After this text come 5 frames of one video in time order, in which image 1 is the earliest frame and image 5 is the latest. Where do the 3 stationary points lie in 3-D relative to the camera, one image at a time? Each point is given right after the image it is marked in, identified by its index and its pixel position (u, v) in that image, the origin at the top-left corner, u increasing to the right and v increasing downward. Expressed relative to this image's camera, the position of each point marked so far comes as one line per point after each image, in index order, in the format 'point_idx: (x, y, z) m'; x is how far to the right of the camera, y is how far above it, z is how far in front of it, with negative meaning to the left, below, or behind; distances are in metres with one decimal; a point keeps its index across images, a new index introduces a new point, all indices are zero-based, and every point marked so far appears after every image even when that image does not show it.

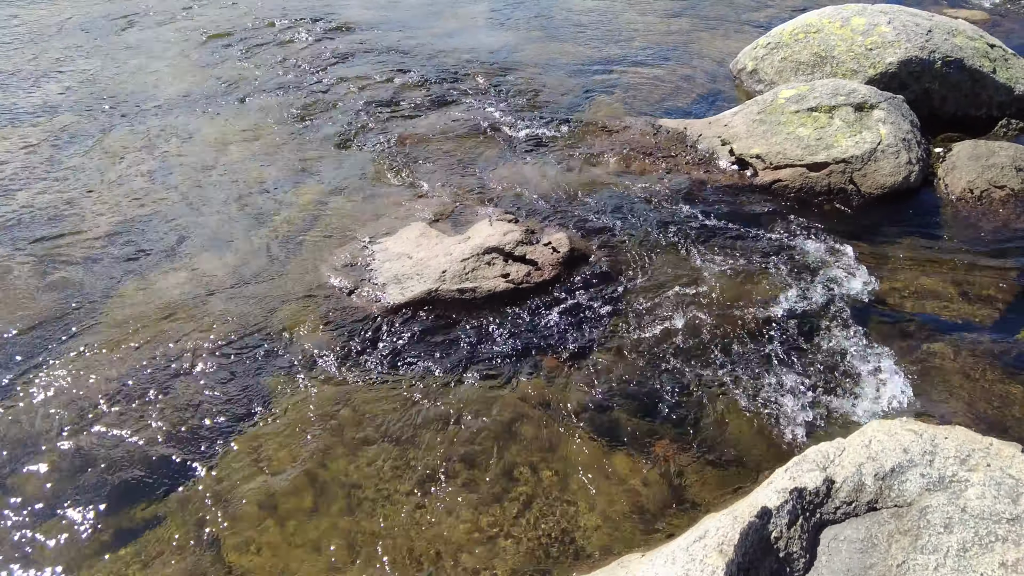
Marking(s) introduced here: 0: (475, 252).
0: (-0.4, +0.4, +6.9) m
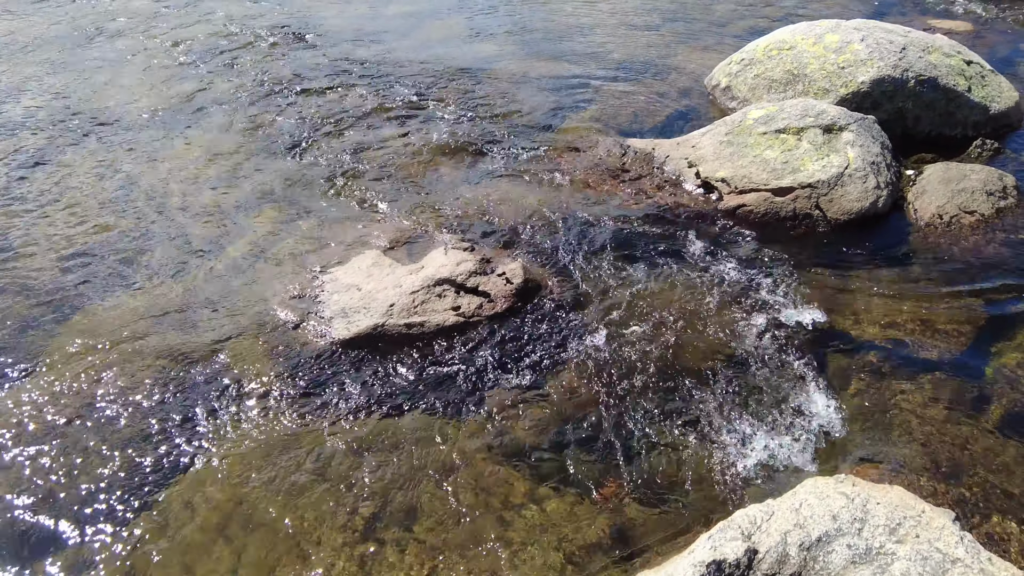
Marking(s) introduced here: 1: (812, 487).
0: (-0.9, 0.0, +6.7) m
1: (+1.8, -1.2, +4.0) m
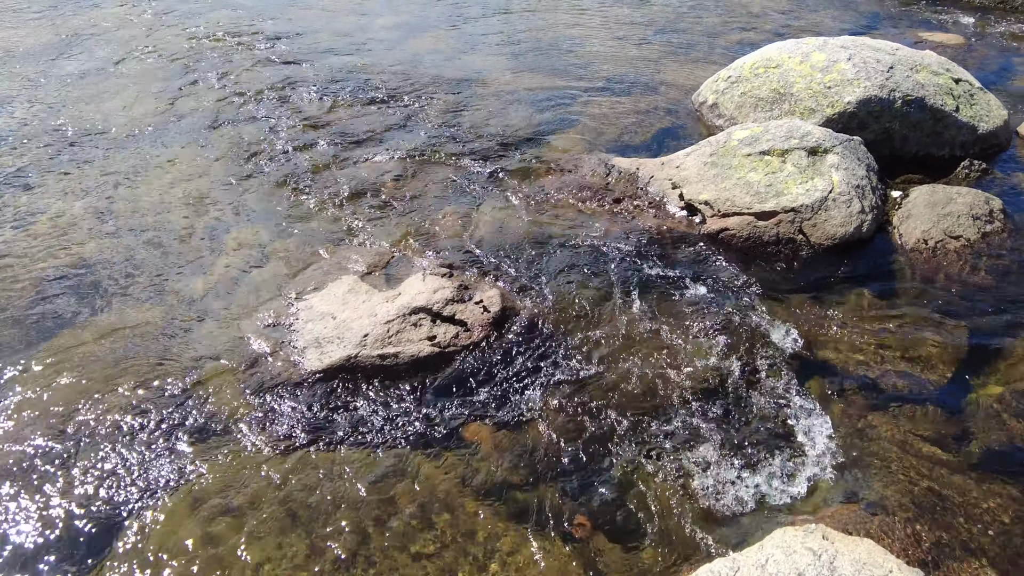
0: (-1.1, -0.2, +6.6) m
1: (+1.6, -1.5, +3.9) m
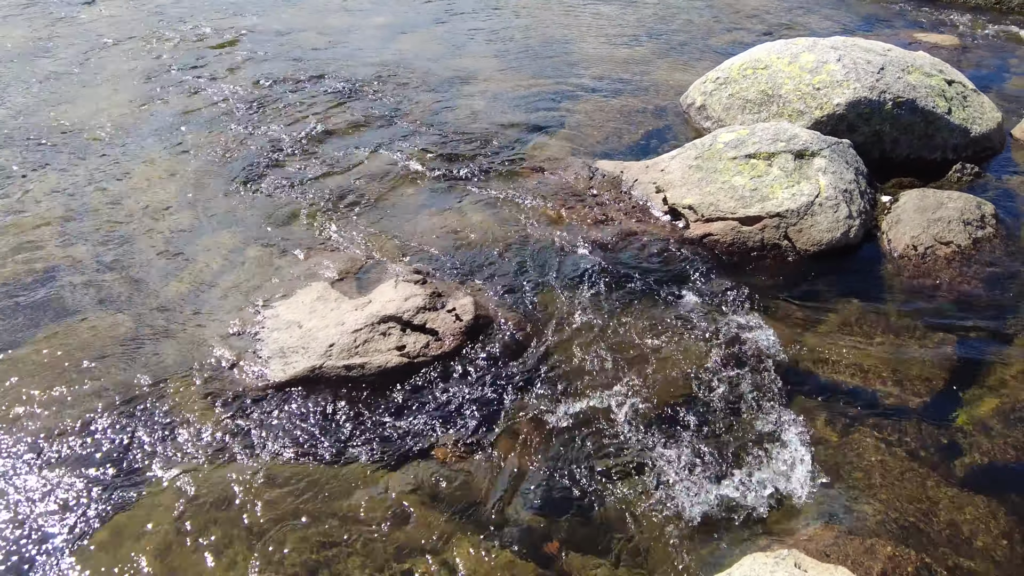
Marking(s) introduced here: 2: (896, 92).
0: (-1.4, -0.3, +6.4) m
1: (+1.3, -1.6, +3.7) m
2: (+5.0, +2.5, +8.7) m
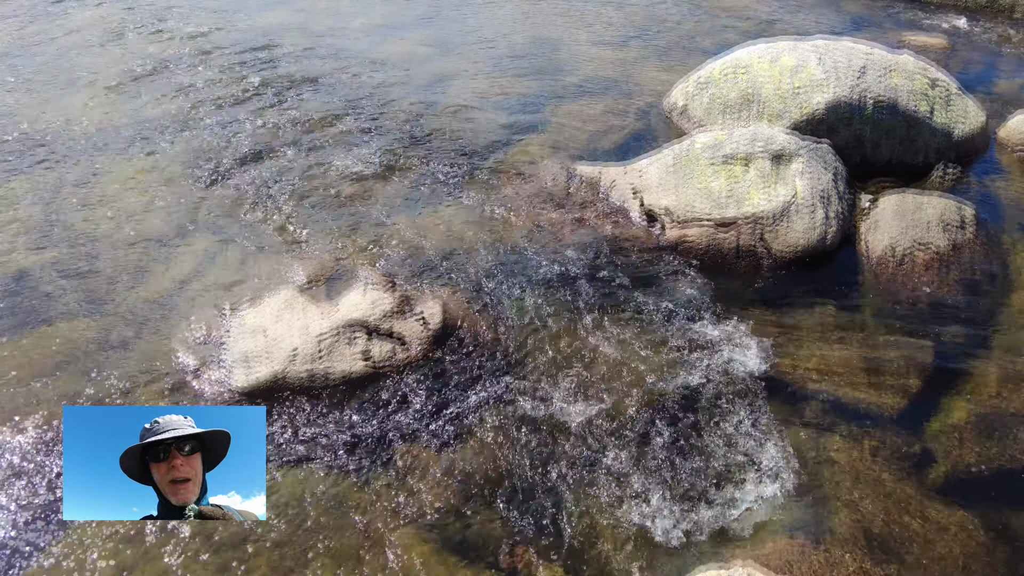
0: (-1.7, -0.4, +6.3) m
1: (+1.0, -1.6, +3.6) m
2: (+4.7, +2.5, +8.6) m
